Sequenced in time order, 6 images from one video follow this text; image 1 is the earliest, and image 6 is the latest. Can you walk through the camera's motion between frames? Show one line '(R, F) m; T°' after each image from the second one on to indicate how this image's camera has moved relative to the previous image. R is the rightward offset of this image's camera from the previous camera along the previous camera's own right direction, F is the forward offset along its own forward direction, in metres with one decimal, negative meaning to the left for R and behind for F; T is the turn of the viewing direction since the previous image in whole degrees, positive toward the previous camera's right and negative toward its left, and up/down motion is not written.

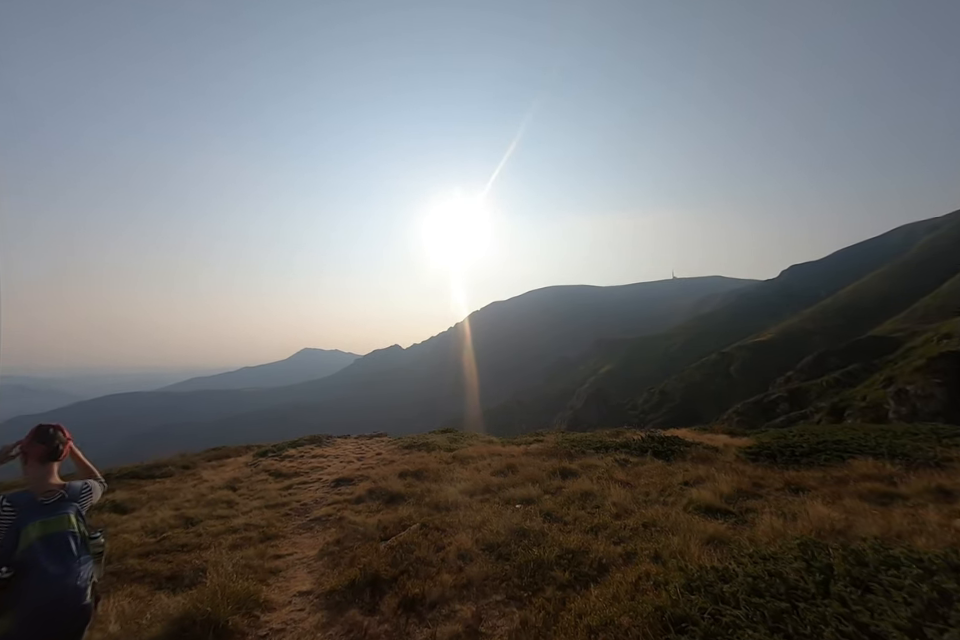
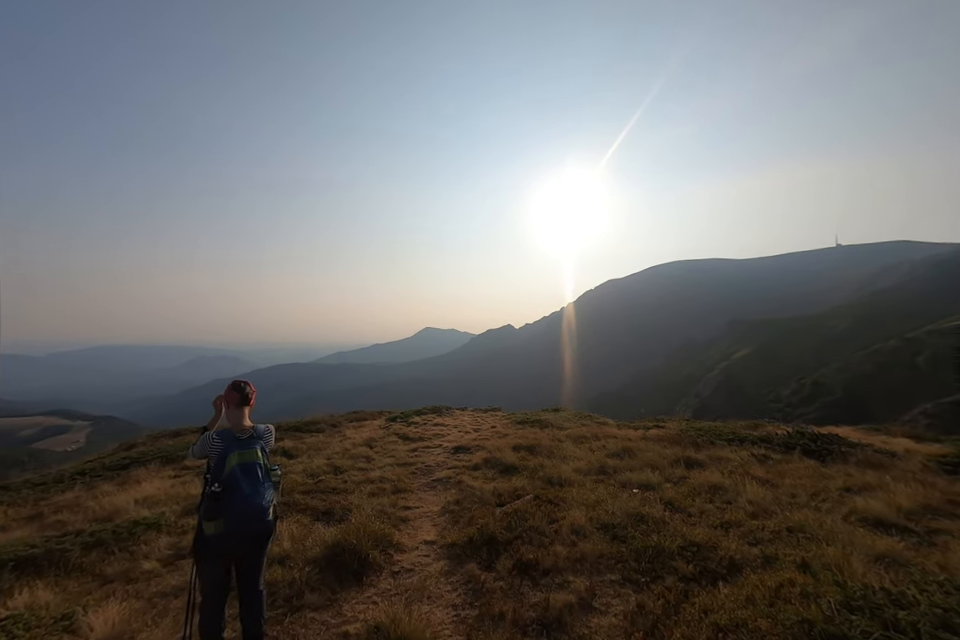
(-0.1, 0.0) m; -15°
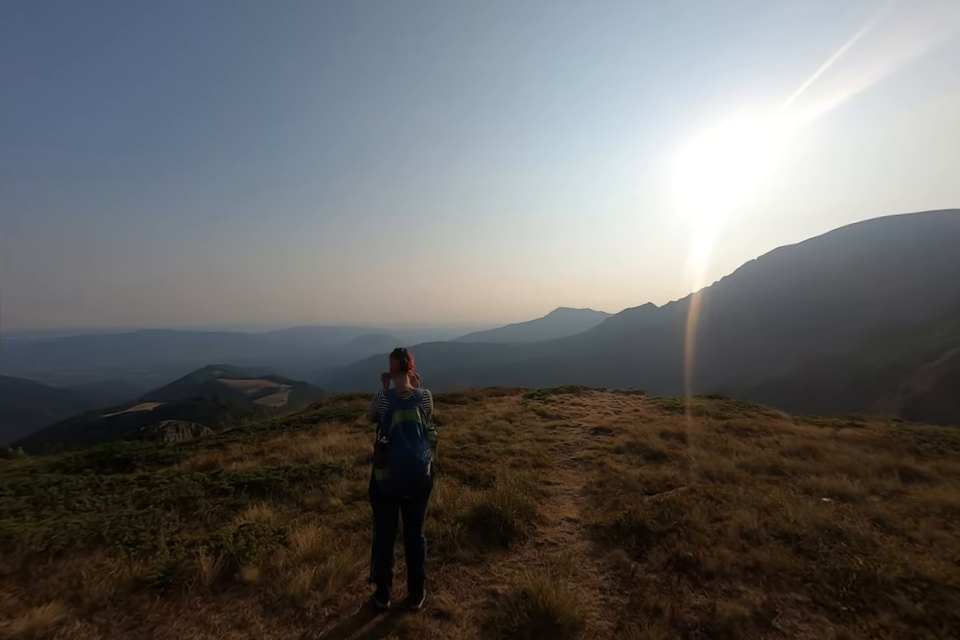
(-0.2, +0.3) m; -18°
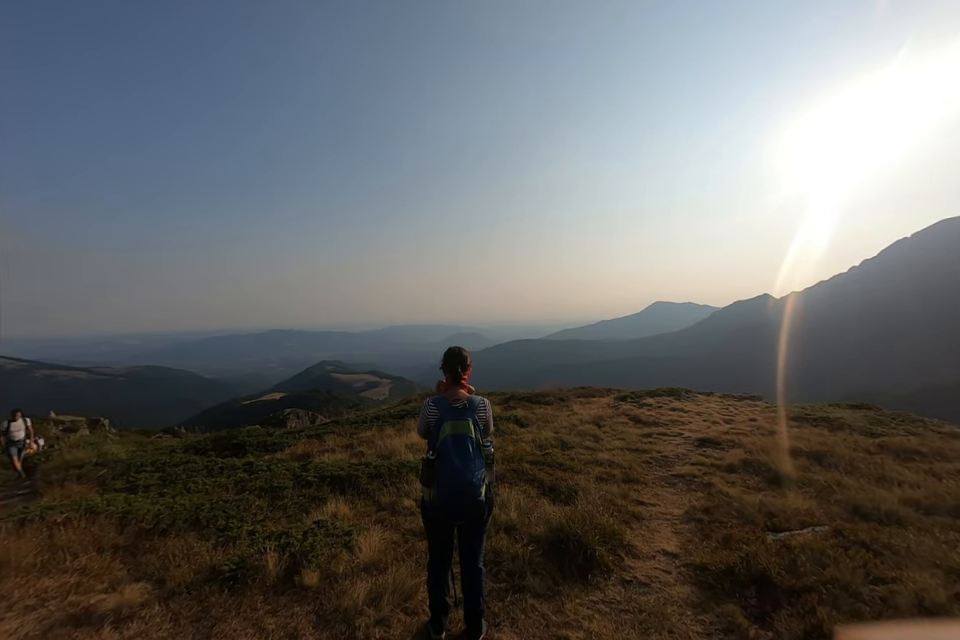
(+0.4, +1.4) m; -12°
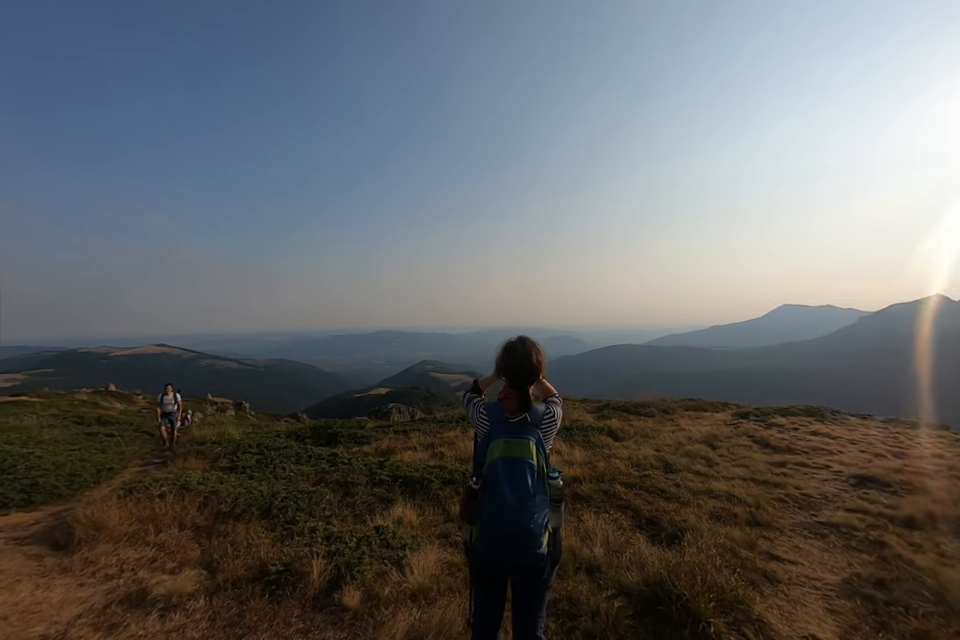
(+0.4, +1.8) m; -12°
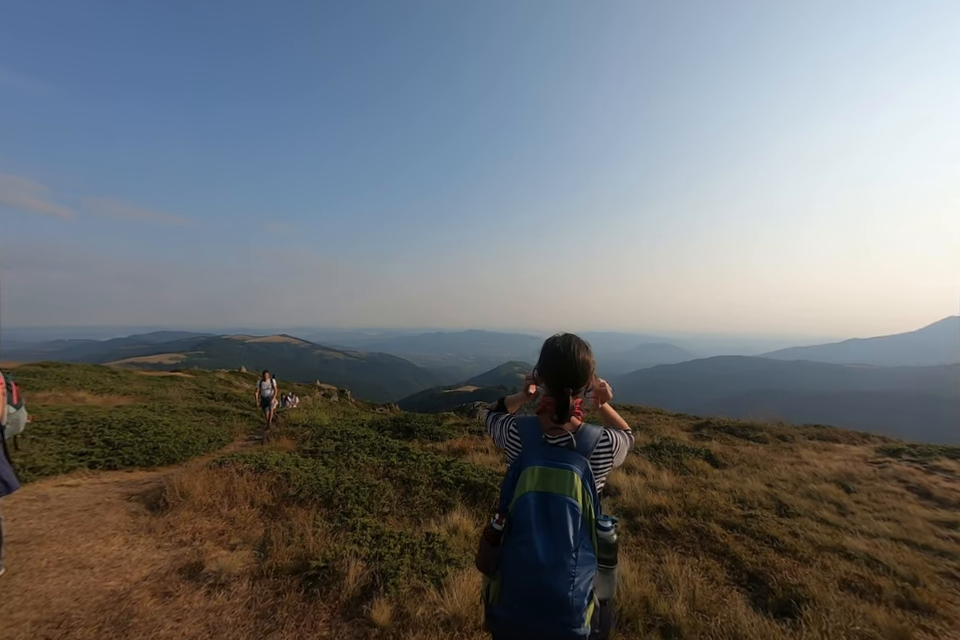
(+0.6, +1.3) m; -12°
